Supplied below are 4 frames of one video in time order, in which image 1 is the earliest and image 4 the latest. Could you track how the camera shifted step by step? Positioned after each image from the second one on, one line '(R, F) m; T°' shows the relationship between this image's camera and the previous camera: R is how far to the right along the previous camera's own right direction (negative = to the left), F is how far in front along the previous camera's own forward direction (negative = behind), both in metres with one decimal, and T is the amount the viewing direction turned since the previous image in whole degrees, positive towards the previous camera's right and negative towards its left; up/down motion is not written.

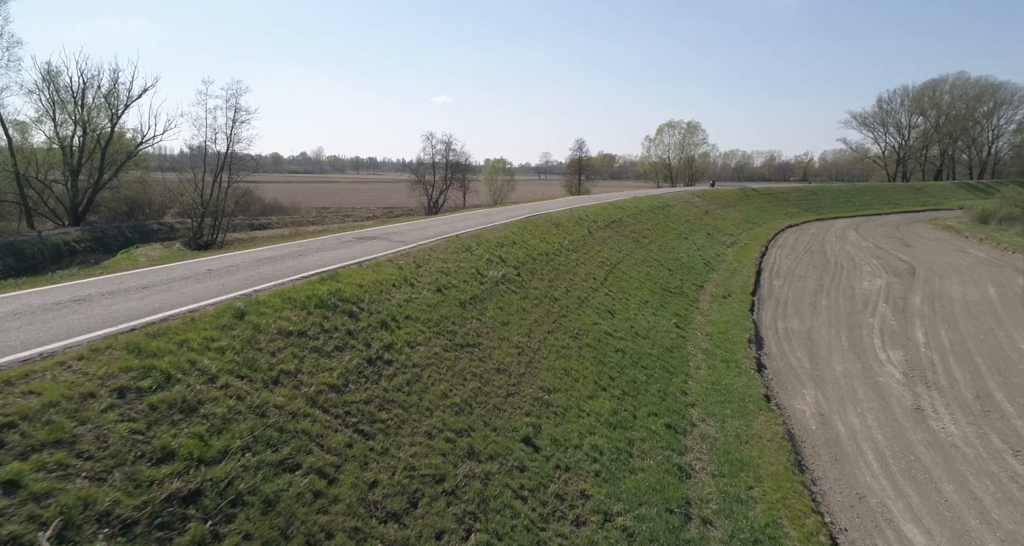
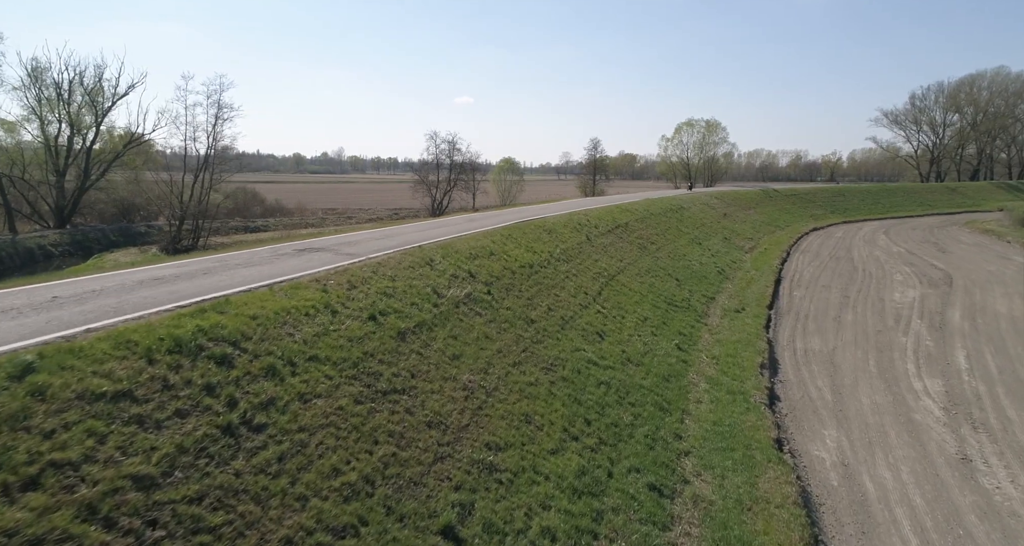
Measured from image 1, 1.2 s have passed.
(+1.2, +2.2) m; -2°
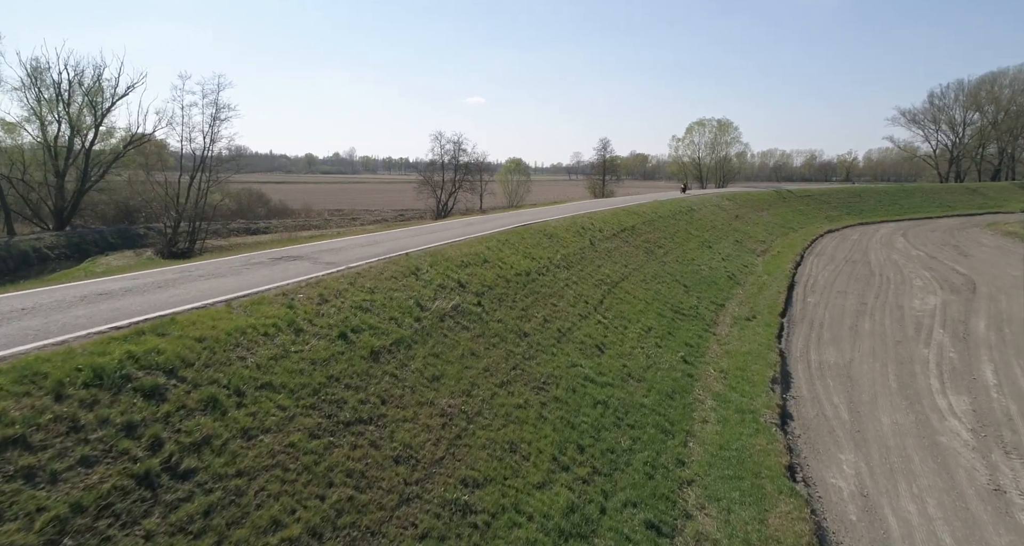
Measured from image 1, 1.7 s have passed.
(+0.4, +0.9) m; -1°
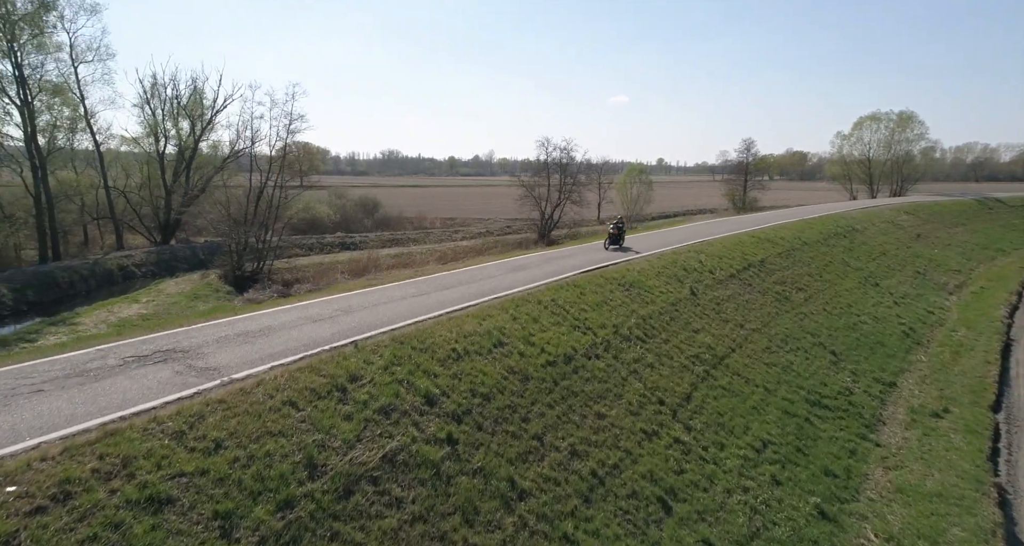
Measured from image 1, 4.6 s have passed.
(+1.9, +5.5) m; -13°
